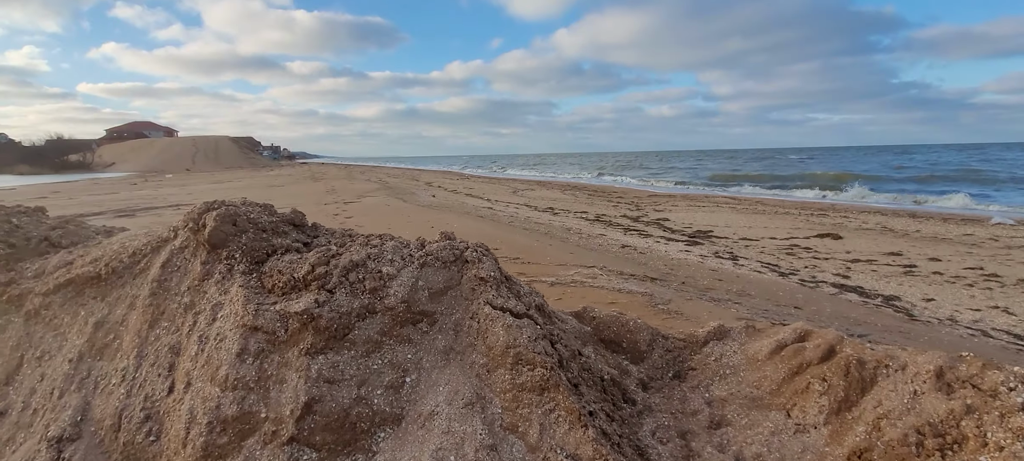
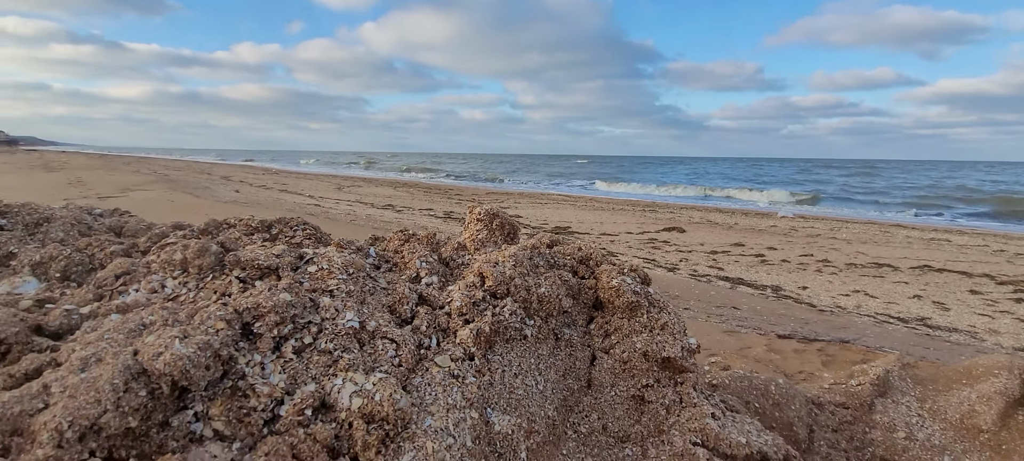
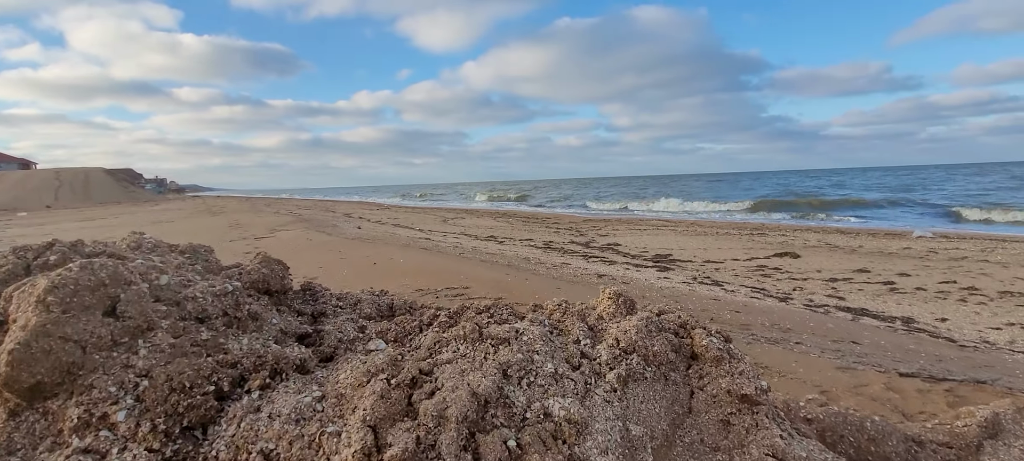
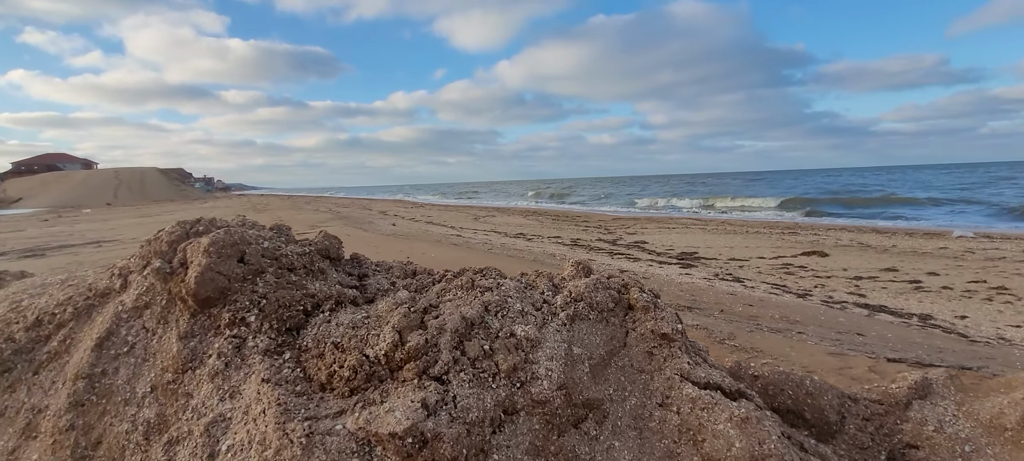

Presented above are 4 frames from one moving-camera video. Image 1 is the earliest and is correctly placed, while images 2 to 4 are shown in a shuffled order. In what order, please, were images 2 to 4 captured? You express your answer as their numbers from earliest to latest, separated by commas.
4, 3, 2
